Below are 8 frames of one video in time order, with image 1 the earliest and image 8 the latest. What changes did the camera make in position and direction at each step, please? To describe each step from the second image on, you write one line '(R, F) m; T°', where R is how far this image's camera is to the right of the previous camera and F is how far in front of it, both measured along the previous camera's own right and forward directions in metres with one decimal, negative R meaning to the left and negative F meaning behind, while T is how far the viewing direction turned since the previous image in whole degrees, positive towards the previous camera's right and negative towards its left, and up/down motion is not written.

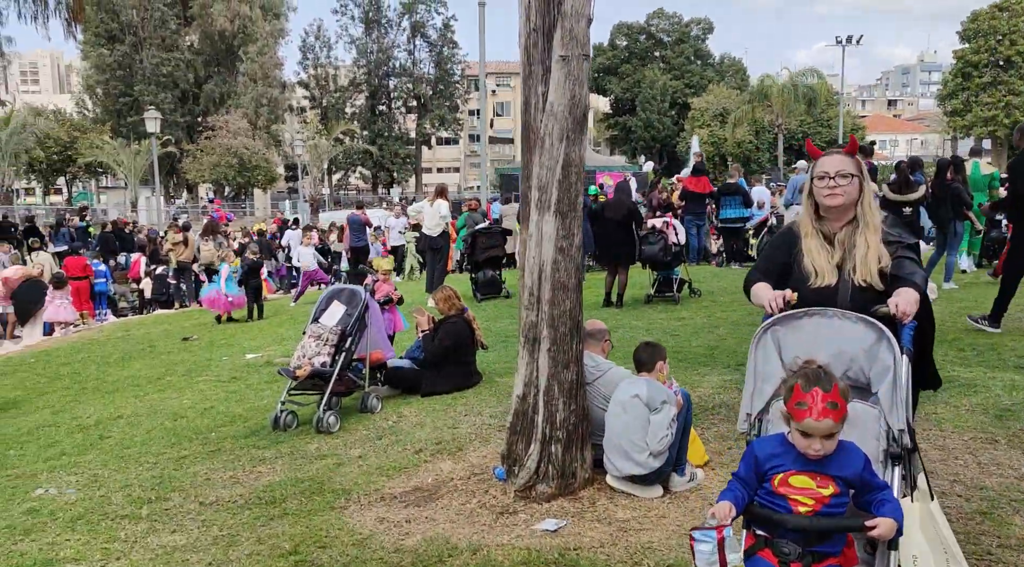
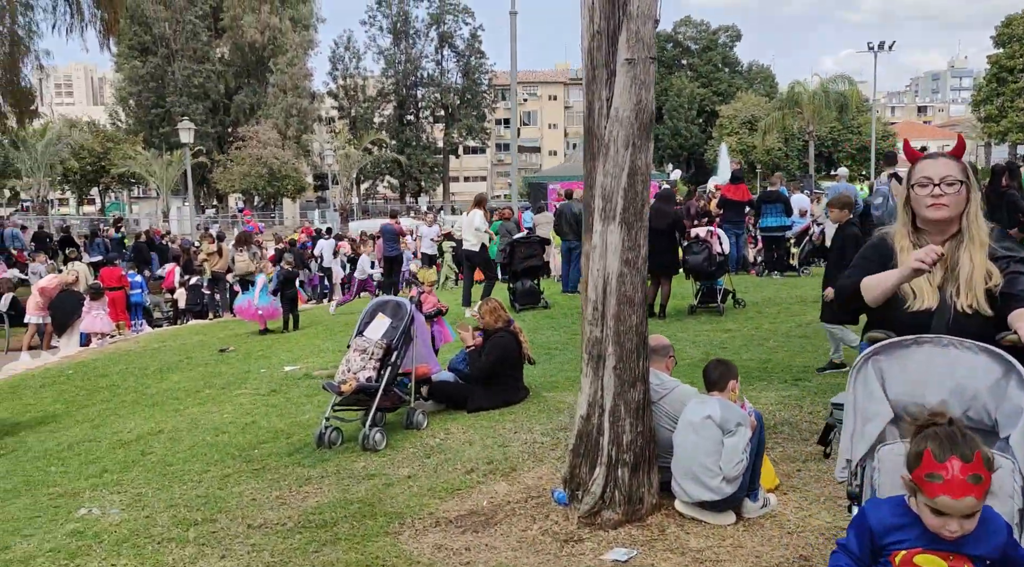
(-0.2, +0.2) m; -2°
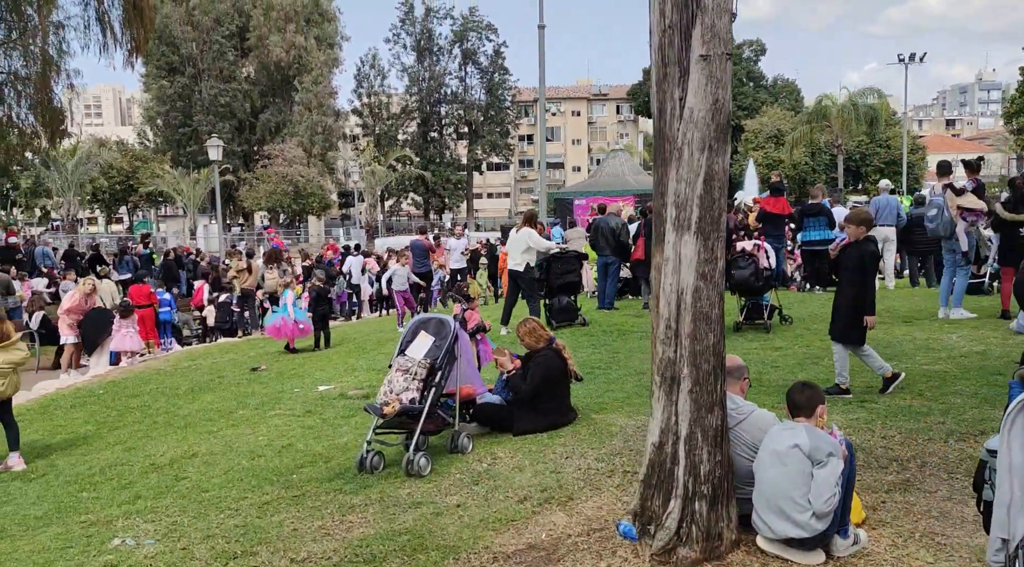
(-0.2, +0.3) m; -1°
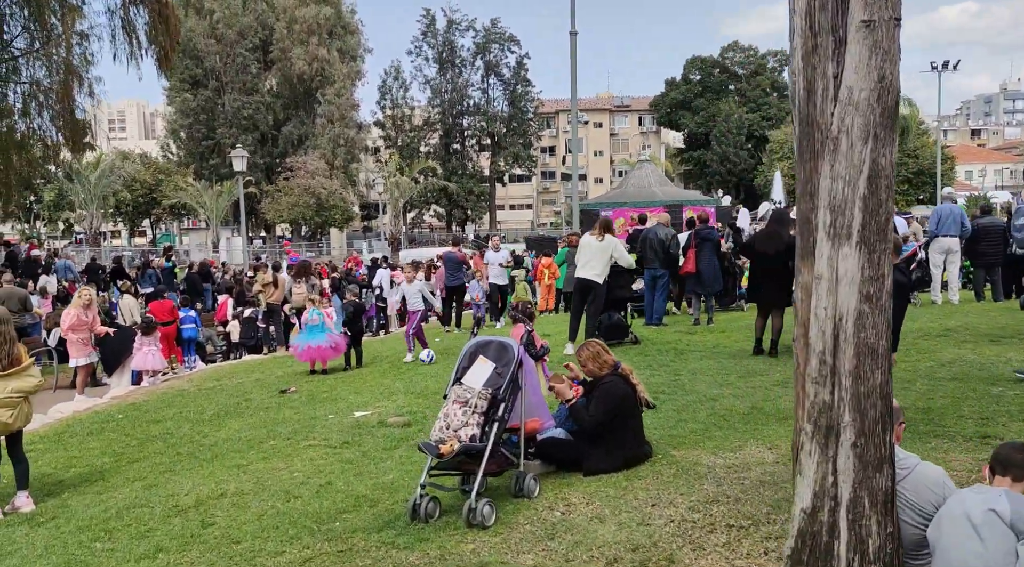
(-0.4, +0.8) m; -1°
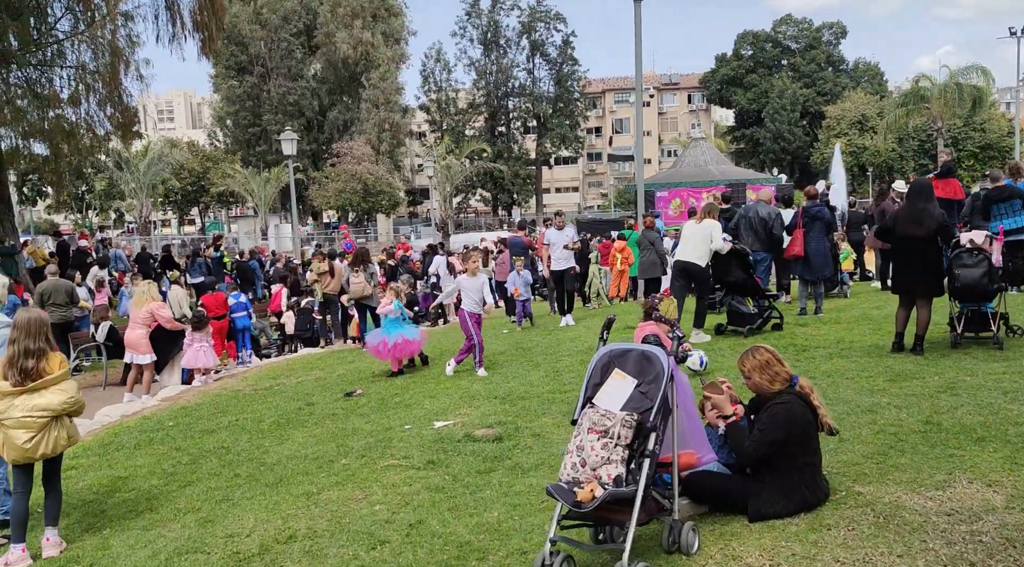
(-0.6, +1.3) m; -3°
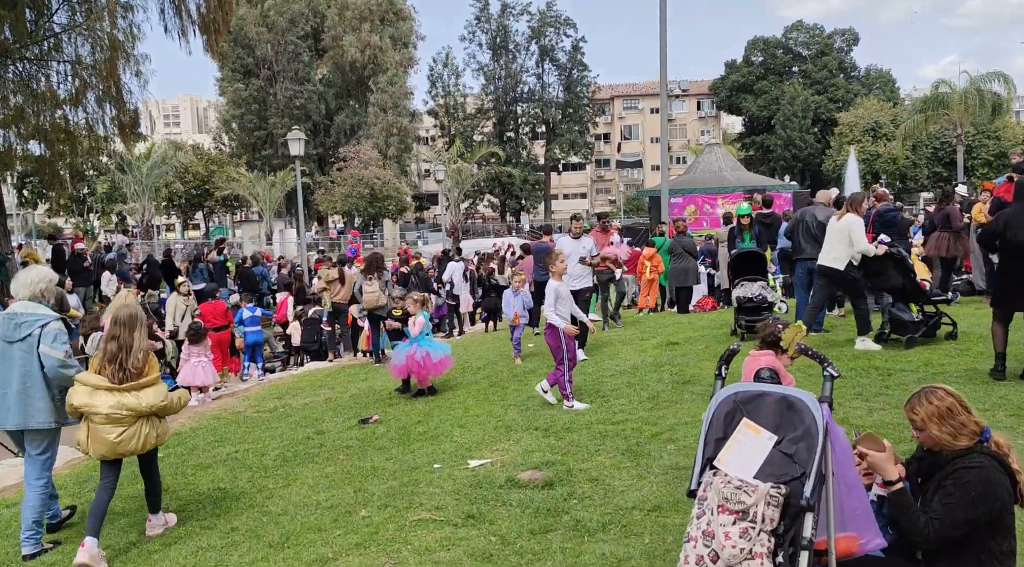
(-0.4, +1.2) m; 0°
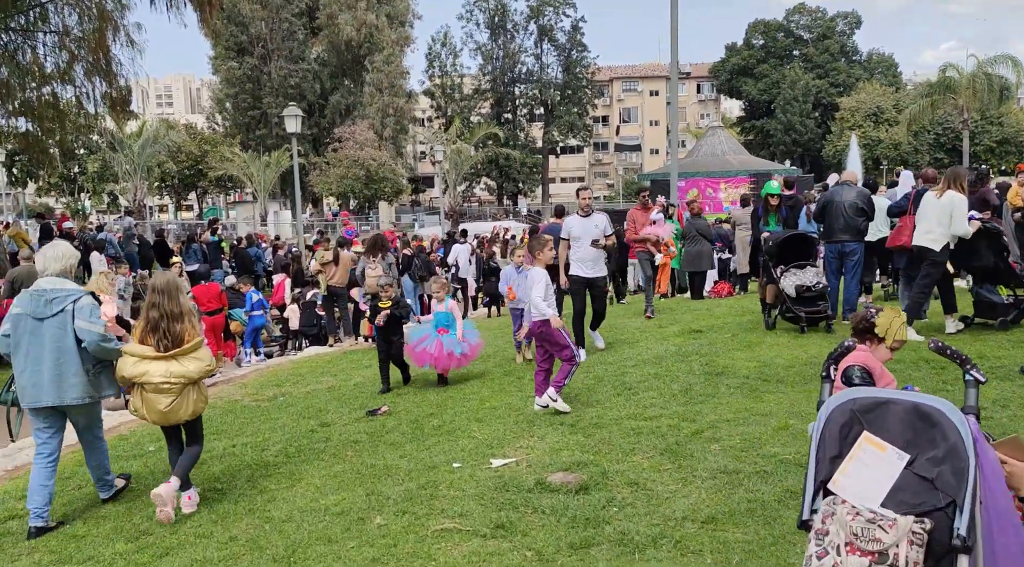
(-0.2, +0.7) m; 0°
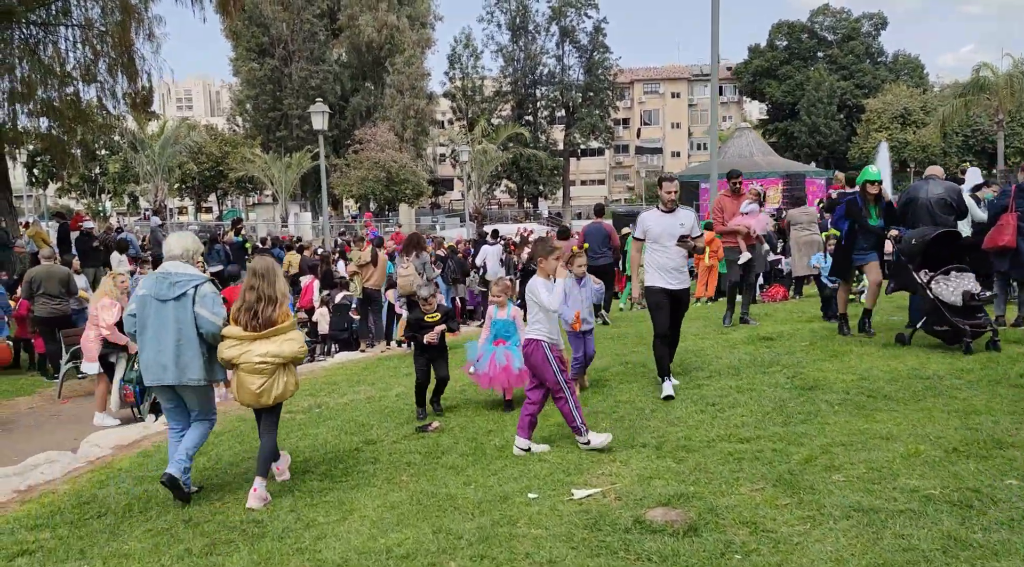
(-0.4, +0.9) m; -1°
